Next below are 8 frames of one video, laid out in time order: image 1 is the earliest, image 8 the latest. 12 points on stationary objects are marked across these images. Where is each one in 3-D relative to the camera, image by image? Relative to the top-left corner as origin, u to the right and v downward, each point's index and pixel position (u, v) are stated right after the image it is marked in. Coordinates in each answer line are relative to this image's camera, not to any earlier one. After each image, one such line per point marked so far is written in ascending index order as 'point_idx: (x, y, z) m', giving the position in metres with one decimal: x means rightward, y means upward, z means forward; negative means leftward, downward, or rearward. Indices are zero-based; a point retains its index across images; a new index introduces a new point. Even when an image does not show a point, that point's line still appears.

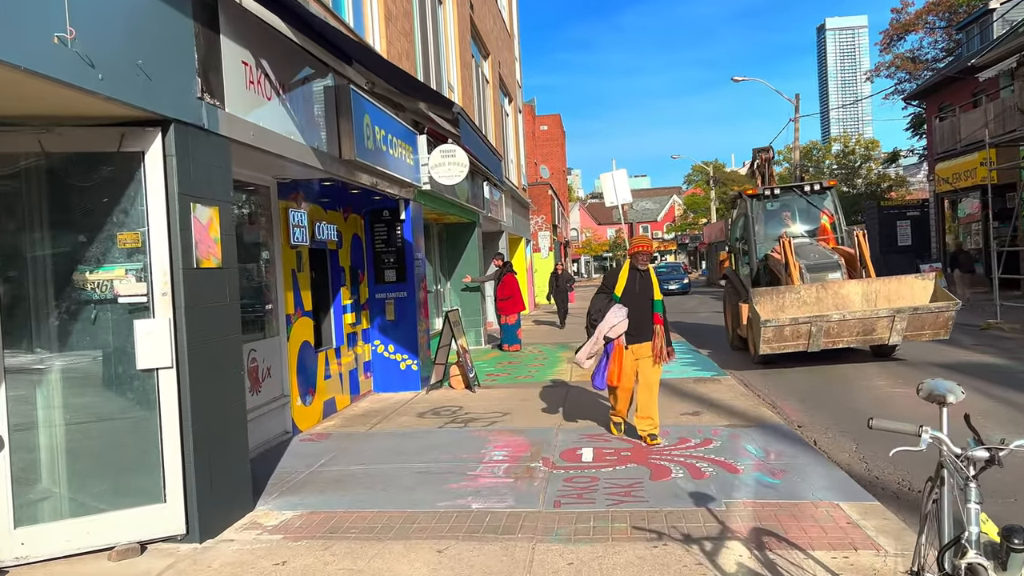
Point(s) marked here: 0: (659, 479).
0: (+0.9, -1.2, +5.0) m
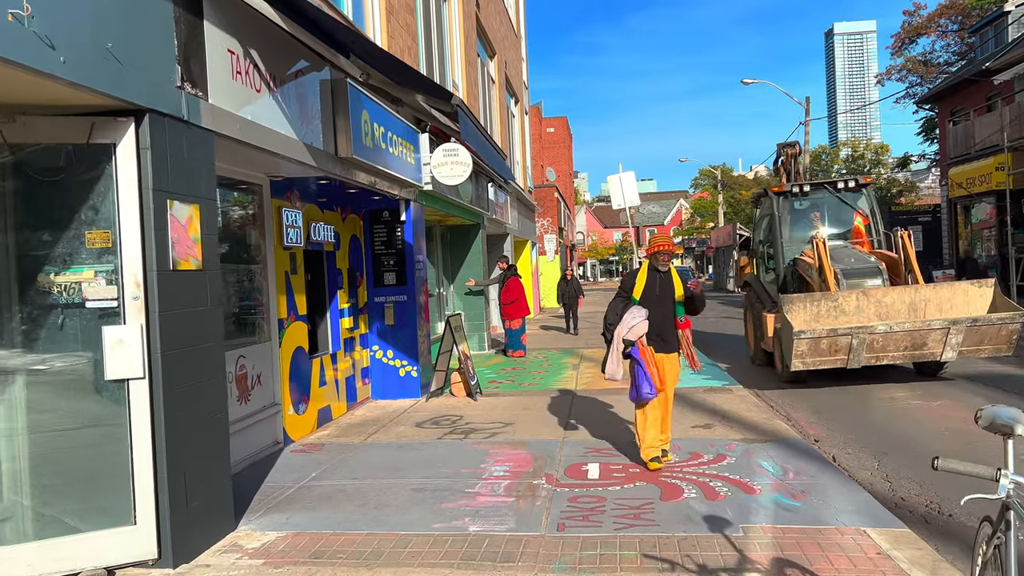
0: (+0.9, -1.2, +4.7) m
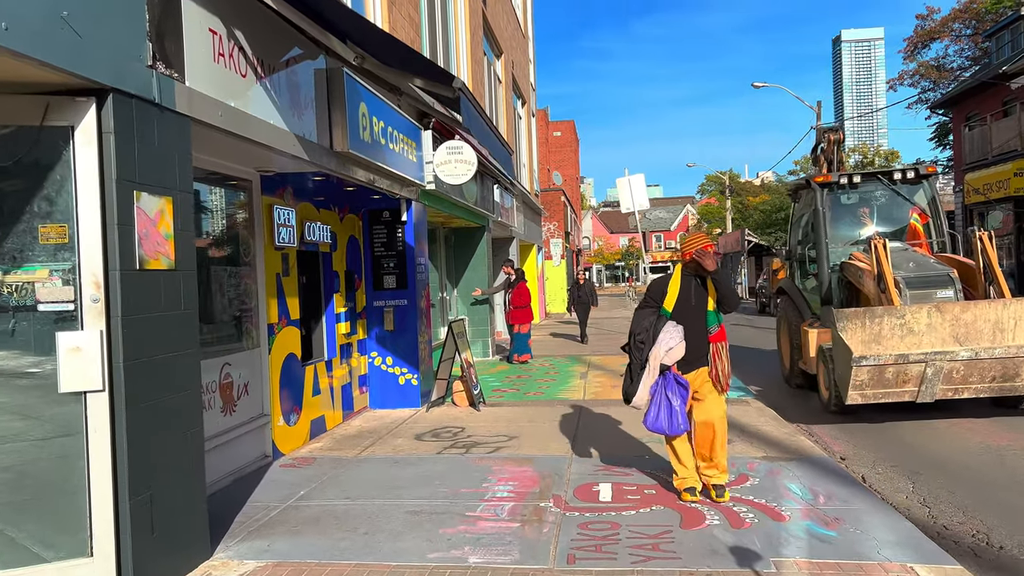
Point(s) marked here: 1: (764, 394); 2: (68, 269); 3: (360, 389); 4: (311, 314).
0: (+0.9, -1.2, +4.2) m
1: (+2.7, -1.1, +8.9) m
2: (-1.8, +0.1, +3.3) m
3: (-1.5, -1.0, +8.1) m
4: (-1.7, -0.2, +7.2) m
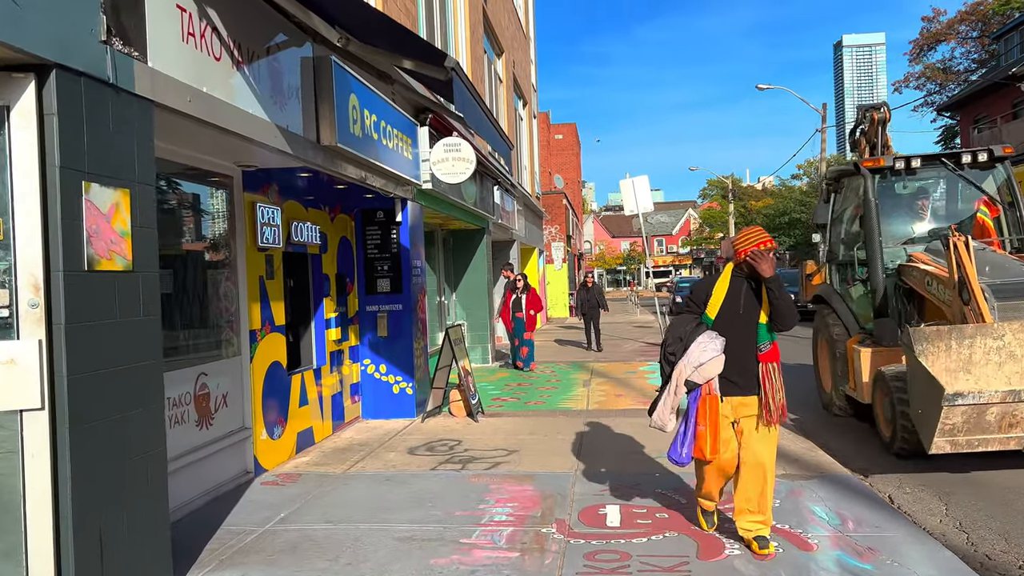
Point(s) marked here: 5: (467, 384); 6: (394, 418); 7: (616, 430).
0: (+0.9, -1.2, +3.8) m
1: (+2.7, -1.2, +8.5) m
2: (-1.8, +0.1, +2.9) m
3: (-1.5, -1.0, +7.7) m
4: (-1.7, -0.3, +6.8) m
5: (-0.4, -0.9, +7.8) m
6: (-1.1, -1.2, +7.9) m
7: (+0.9, -1.2, +7.0) m
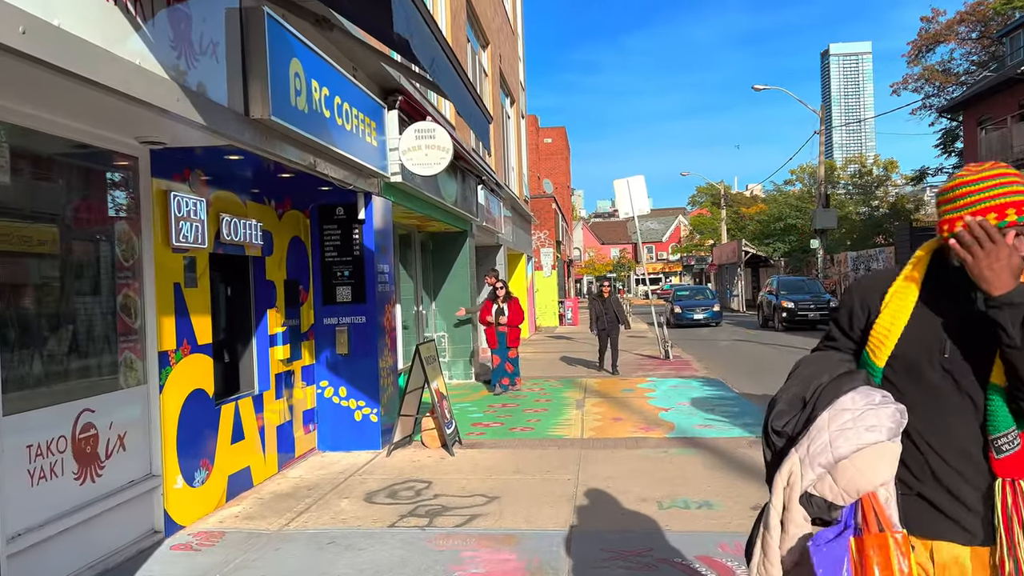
0: (+0.8, -1.3, +2.7) m
1: (+2.6, -1.3, +7.4) m
2: (-1.9, 0.0, +1.8) m
3: (-1.6, -1.1, +6.6) m
4: (-1.9, -0.3, +5.7) m
5: (-0.6, -1.0, +6.6) m
6: (-1.3, -1.3, +6.8) m
7: (+0.7, -1.3, +5.9) m
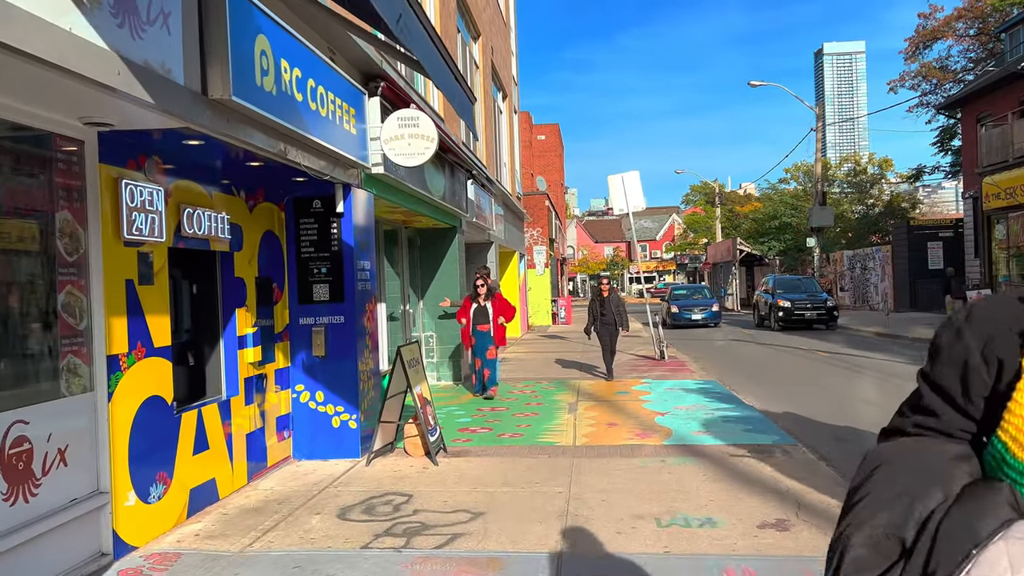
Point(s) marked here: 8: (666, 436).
0: (+0.8, -1.3, +2.3) m
1: (+2.5, -1.3, +7.0) m
2: (-1.9, 0.0, +1.3) m
3: (-1.7, -1.1, +6.1) m
4: (-2.0, -0.3, +5.2) m
5: (-0.7, -1.0, +6.2) m
6: (-1.4, -1.3, +6.4) m
7: (+0.7, -1.3, +5.5) m
8: (+1.3, -1.2, +6.9) m
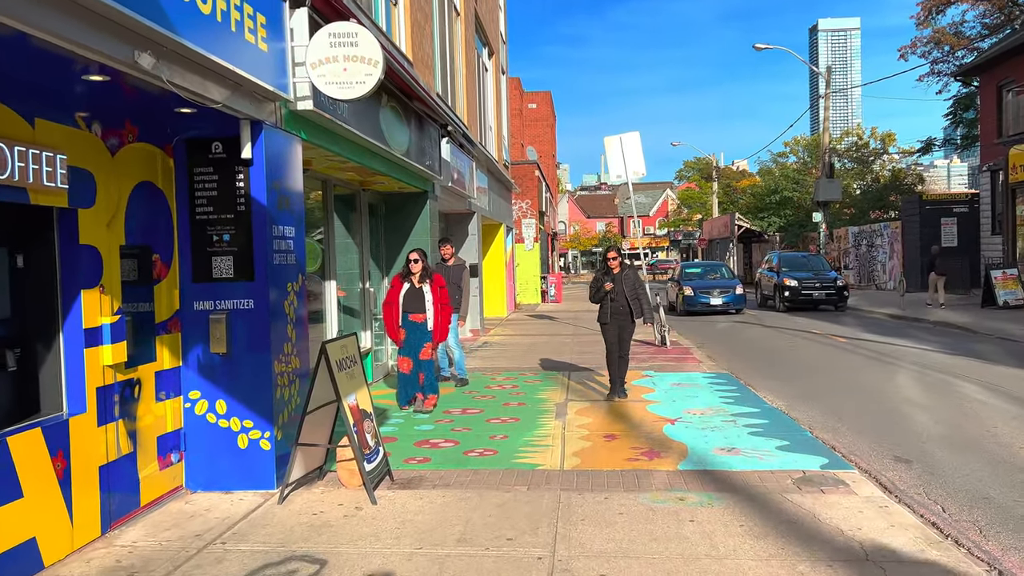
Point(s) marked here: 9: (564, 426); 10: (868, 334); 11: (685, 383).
0: (+0.6, -1.3, +0.7) m
1: (+2.3, -1.1, +5.5) m
2: (-2.0, +0.1, -0.3) m
3: (-1.9, -0.9, +4.5) m
4: (-2.1, -0.2, +3.6) m
5: (-0.8, -0.8, +4.6) m
6: (-1.6, -1.2, +4.8) m
7: (+0.5, -1.1, +3.9) m
8: (+1.1, -1.1, +5.3) m
9: (+0.4, -1.1, +6.4) m
10: (+6.1, -0.8, +14.3) m
11: (+1.8, -1.0, +8.5) m
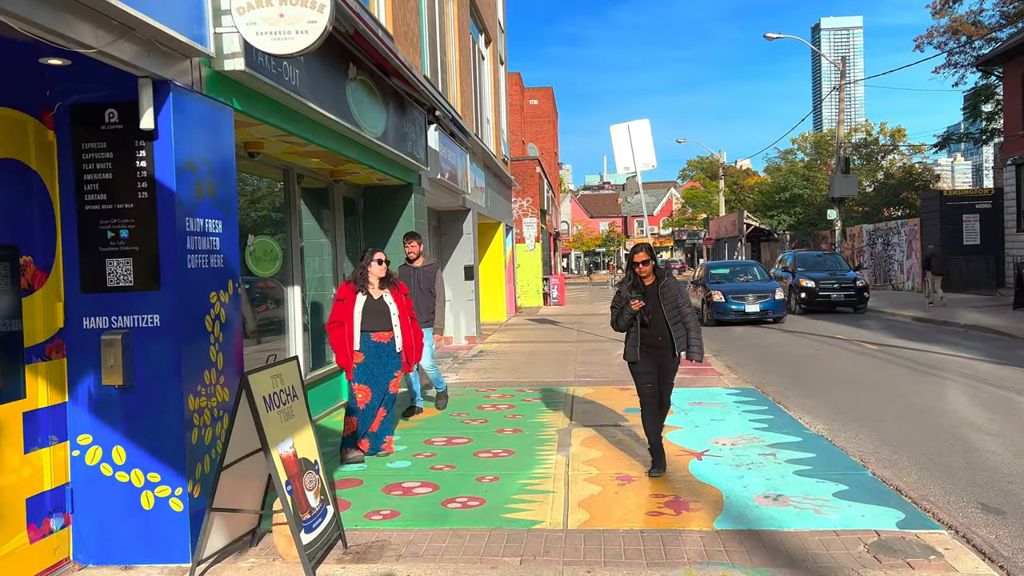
0: (+0.5, -1.3, -0.4) m
1: (+2.2, -1.2, +4.3) m
2: (-2.1, 0.0, -1.4) m
3: (-2.0, -1.0, +3.4) m
4: (-2.2, -0.2, +2.5) m
5: (-0.9, -0.9, +3.5) m
6: (-1.6, -1.2, +3.6) m
7: (+0.4, -1.2, +2.8) m
8: (+1.0, -1.1, +4.2) m
9: (+0.4, -1.1, +5.2) m
10: (+6.1, -0.8, +13.2) m
11: (+1.7, -1.0, +7.3) m
